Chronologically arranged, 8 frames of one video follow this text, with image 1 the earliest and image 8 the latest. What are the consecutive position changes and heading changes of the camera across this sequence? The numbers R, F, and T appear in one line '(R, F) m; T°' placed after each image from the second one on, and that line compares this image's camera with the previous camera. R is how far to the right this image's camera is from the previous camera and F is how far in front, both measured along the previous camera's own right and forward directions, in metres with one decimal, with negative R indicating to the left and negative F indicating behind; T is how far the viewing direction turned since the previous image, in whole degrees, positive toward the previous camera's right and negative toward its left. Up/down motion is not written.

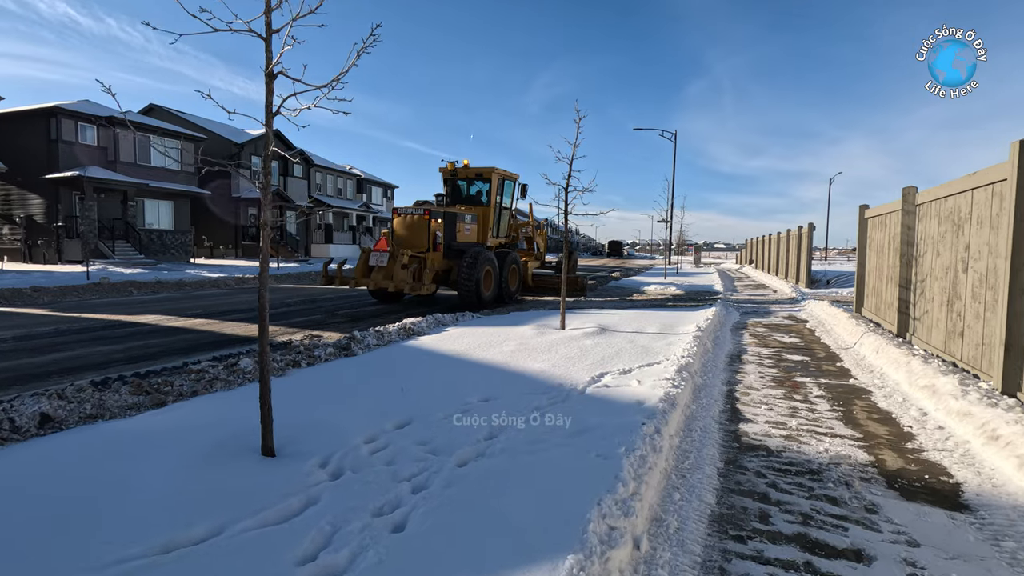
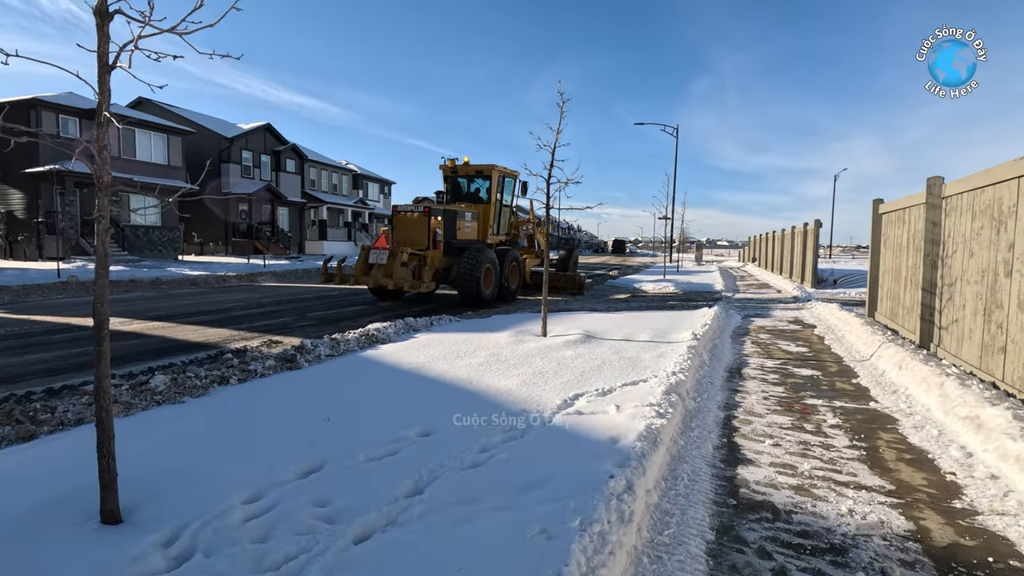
(+0.4, +0.8) m; 0°
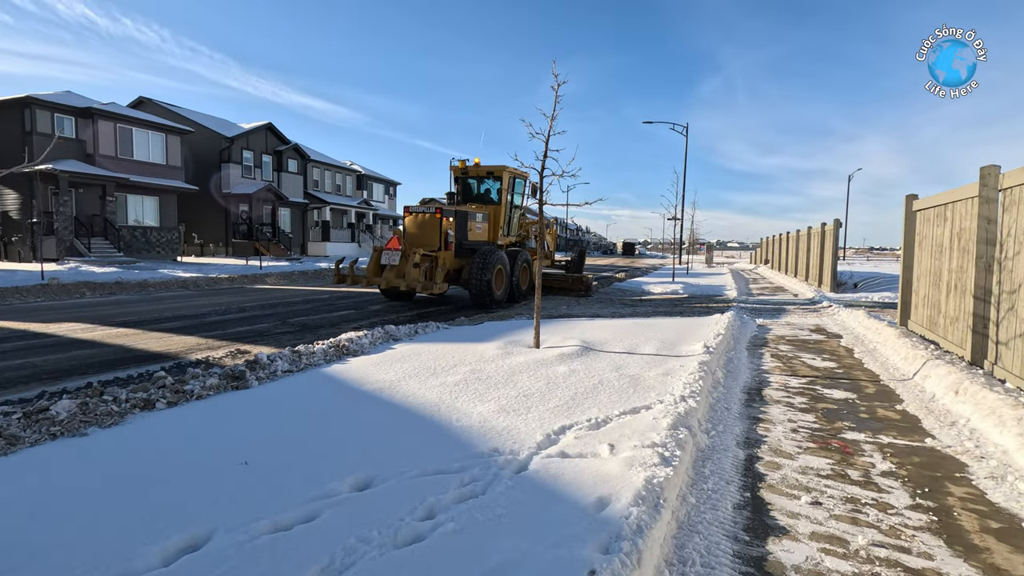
(+0.3, +0.8) m; -1°
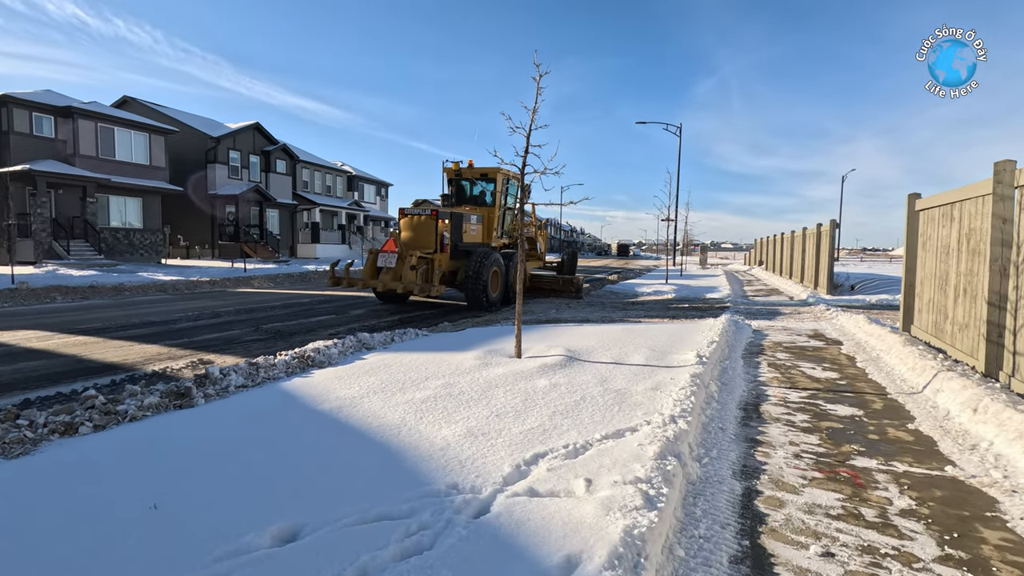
(+0.2, +0.5) m; +1°
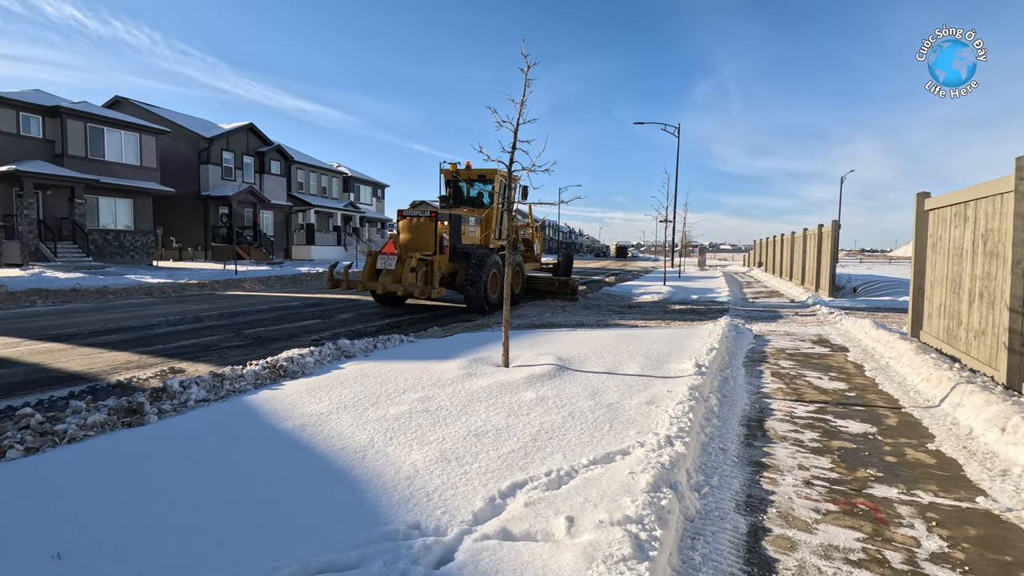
(+0.1, +0.4) m; 0°
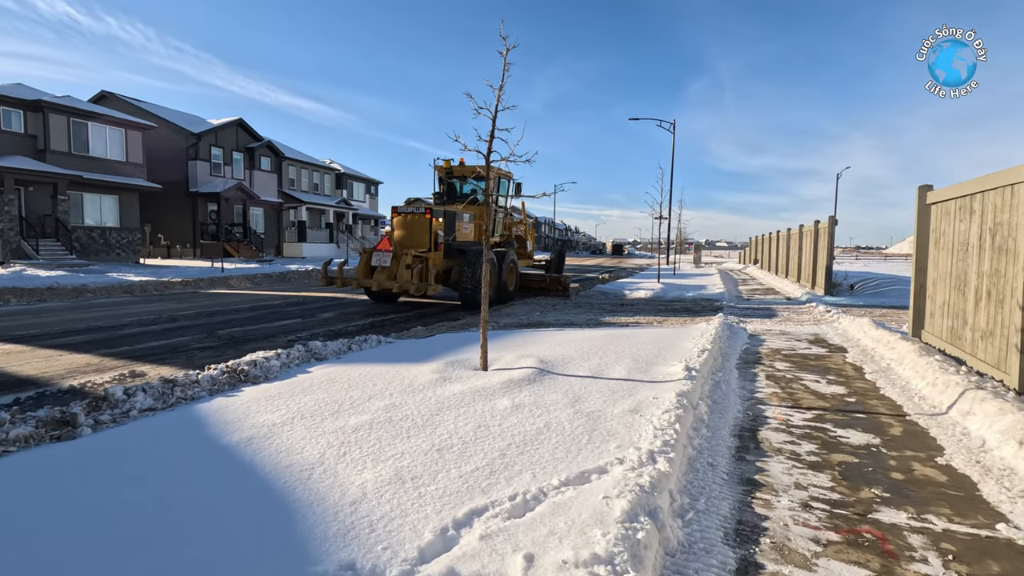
(+0.2, +0.4) m; 0°
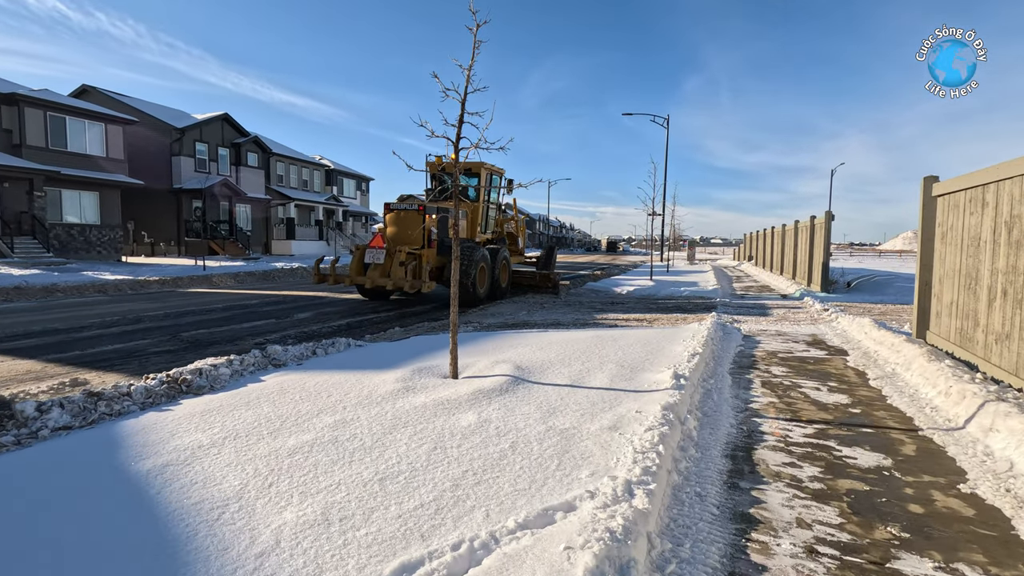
(+0.2, +0.5) m; +1°
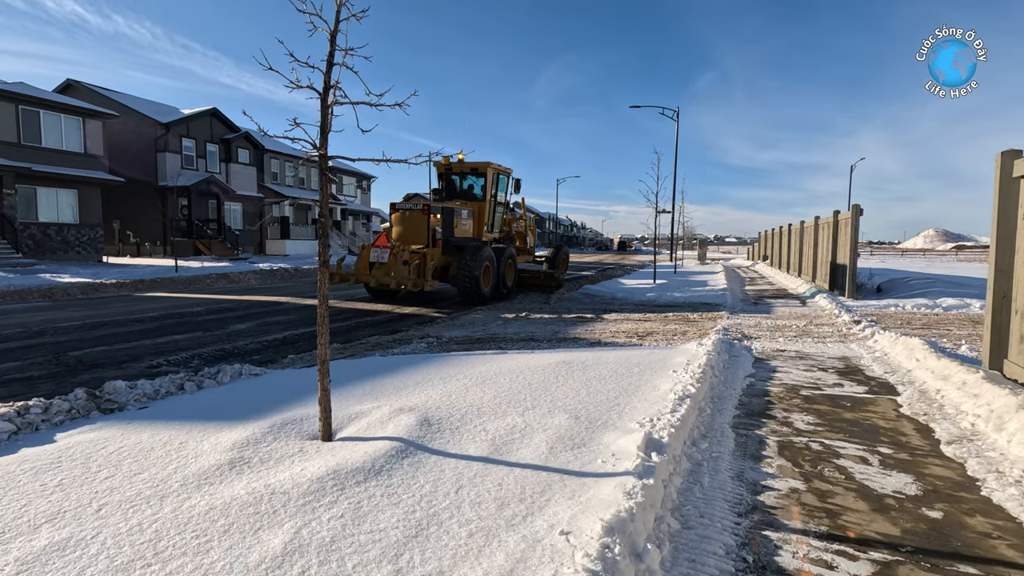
(+0.8, +1.6) m; -1°
